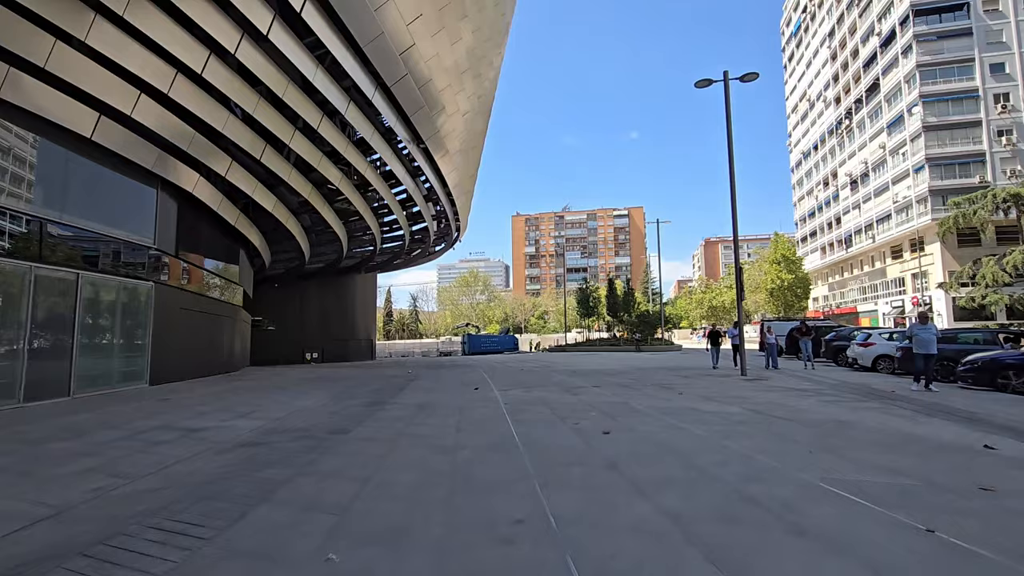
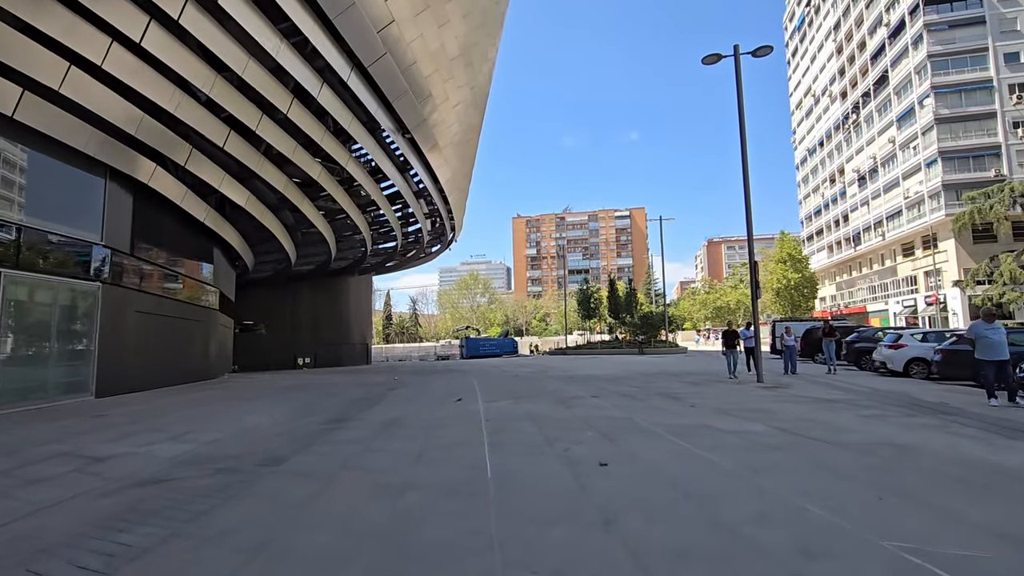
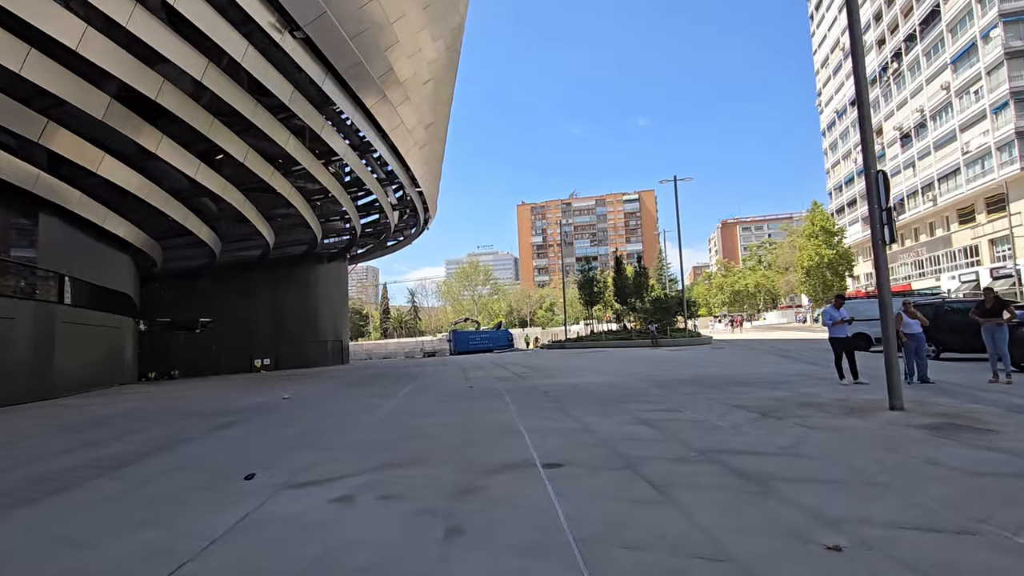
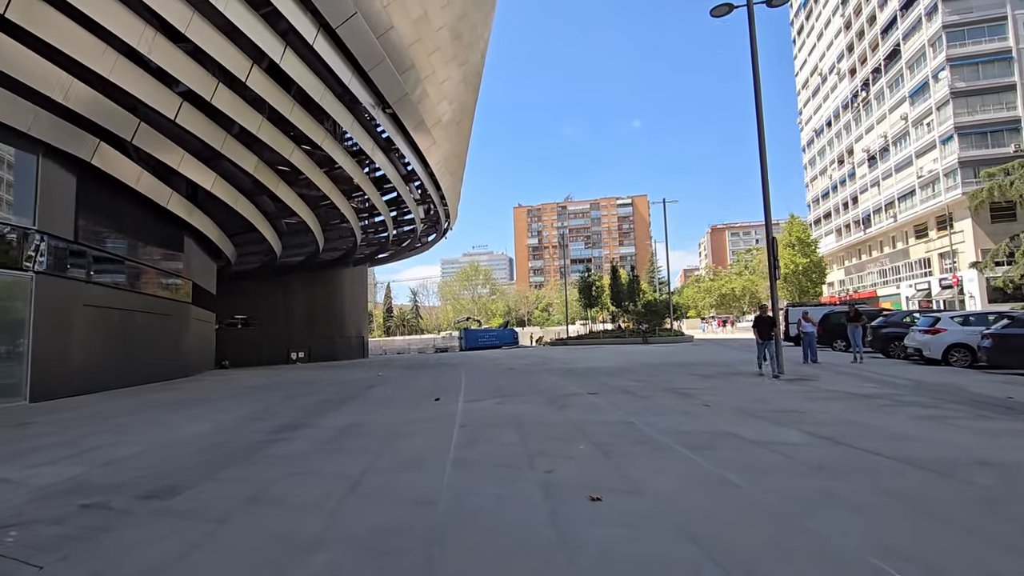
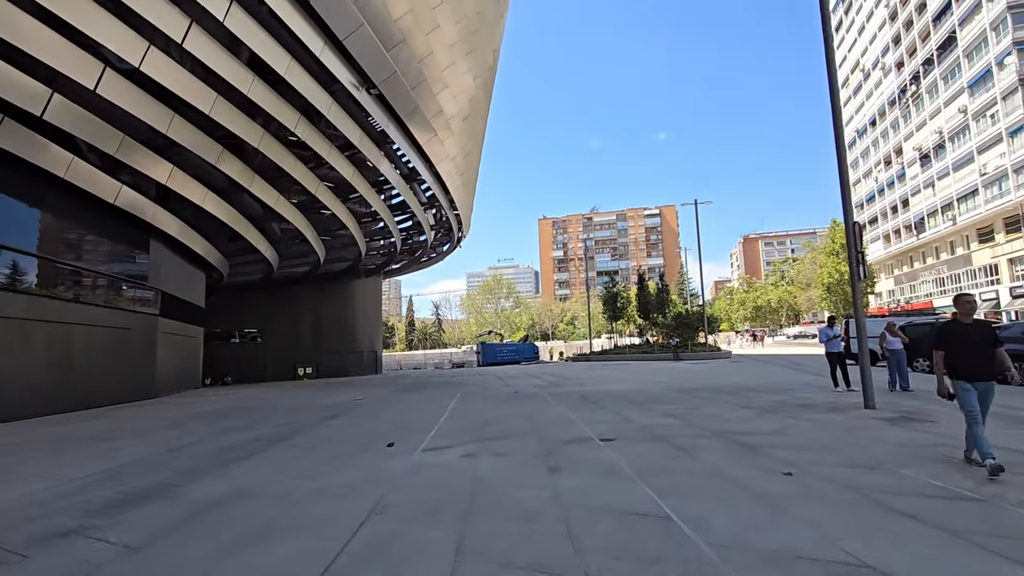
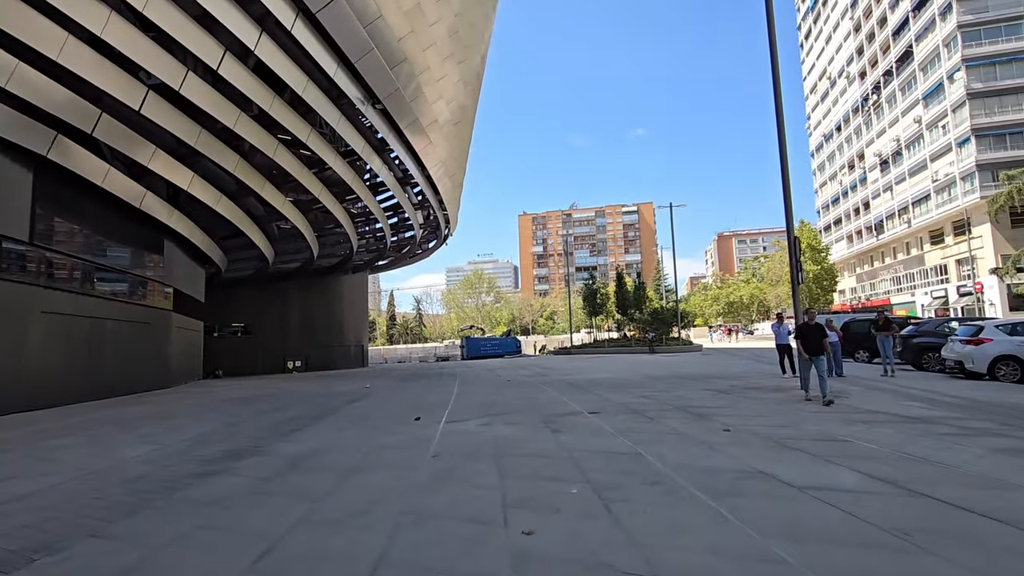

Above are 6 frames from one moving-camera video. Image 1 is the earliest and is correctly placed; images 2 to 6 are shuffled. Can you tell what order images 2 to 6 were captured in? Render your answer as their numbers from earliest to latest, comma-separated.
2, 4, 6, 5, 3
